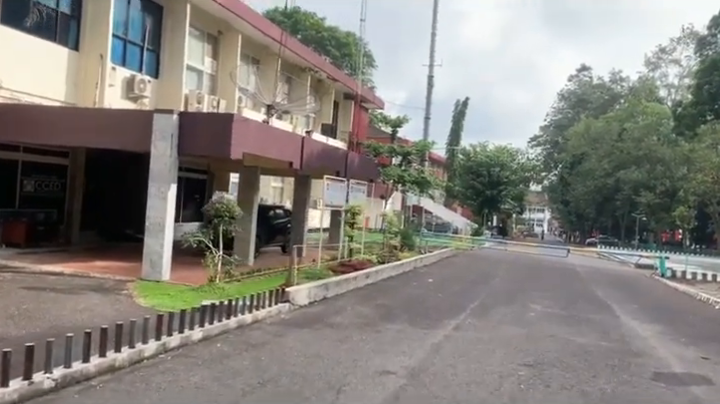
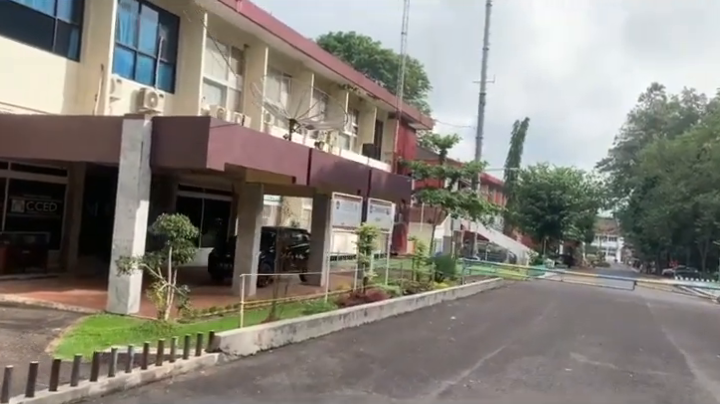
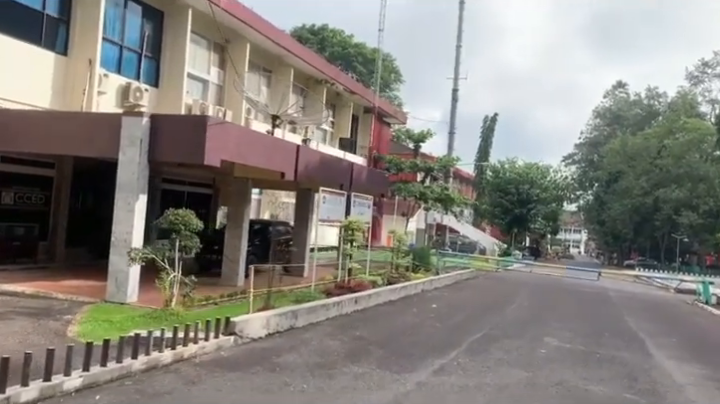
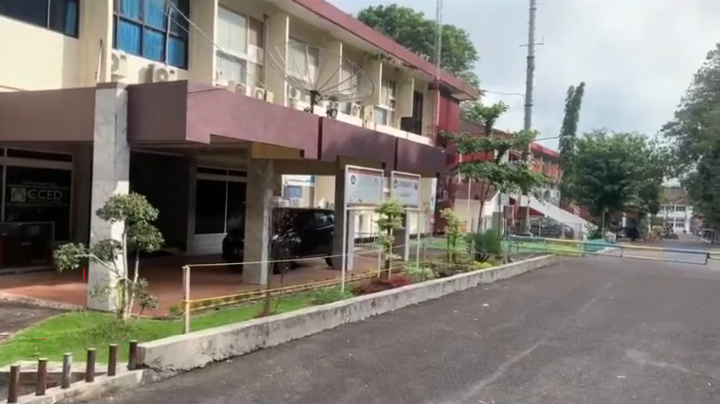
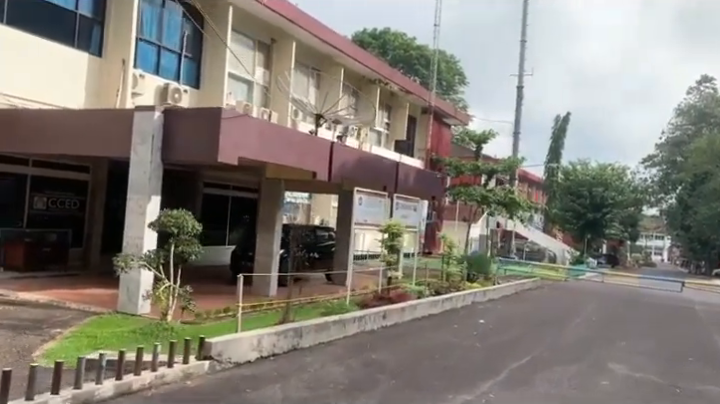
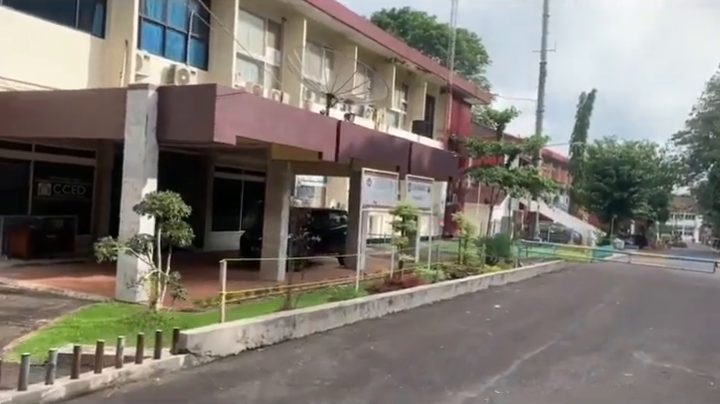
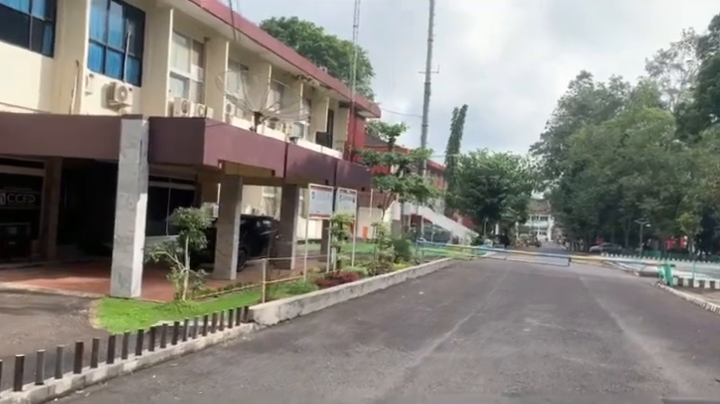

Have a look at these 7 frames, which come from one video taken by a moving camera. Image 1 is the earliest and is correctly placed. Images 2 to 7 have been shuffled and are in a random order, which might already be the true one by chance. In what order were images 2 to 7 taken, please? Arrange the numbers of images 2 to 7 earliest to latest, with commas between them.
7, 3, 2, 5, 6, 4
